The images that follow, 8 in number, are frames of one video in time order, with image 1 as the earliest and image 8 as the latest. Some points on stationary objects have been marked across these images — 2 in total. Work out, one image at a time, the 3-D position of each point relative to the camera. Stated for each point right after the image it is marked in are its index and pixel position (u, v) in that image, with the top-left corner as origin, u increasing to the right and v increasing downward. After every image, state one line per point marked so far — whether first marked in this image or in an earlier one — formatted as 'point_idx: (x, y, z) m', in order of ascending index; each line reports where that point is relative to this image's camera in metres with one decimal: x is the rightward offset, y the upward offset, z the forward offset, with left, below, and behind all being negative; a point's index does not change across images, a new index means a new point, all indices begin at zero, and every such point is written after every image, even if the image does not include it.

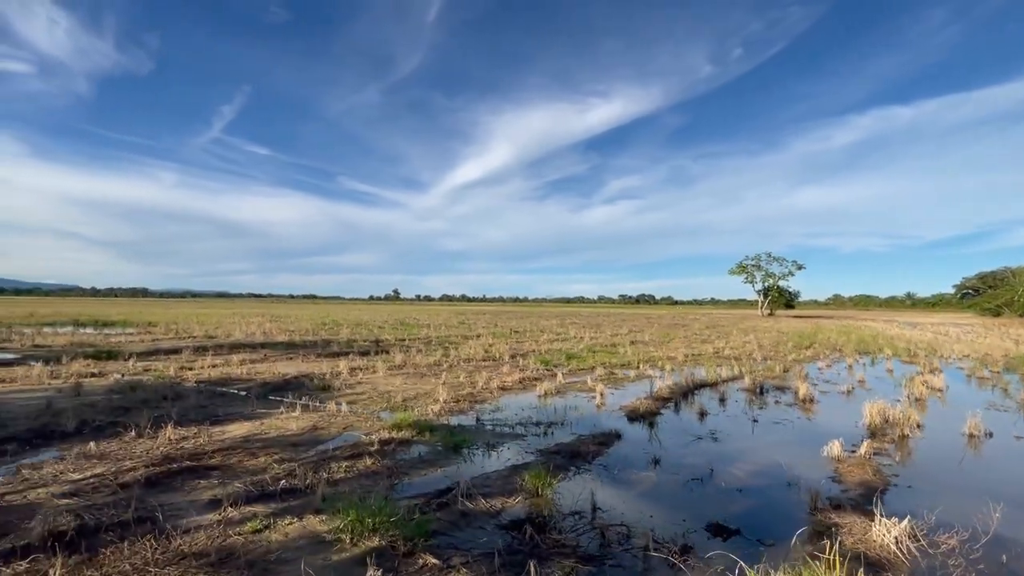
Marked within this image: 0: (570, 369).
0: (+2.3, -3.0, +18.0) m
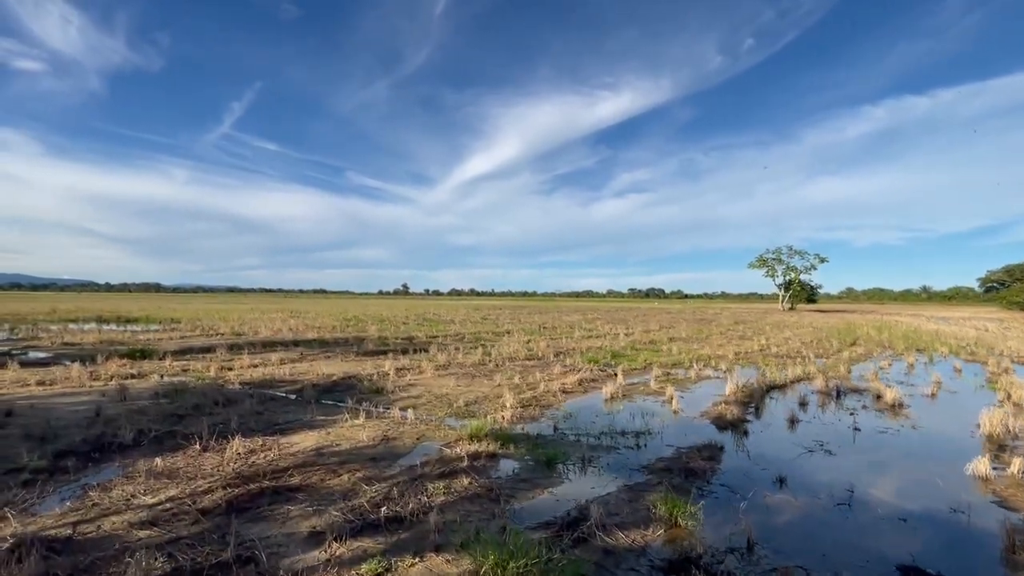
0: (+4.0, -2.9, +17.1) m
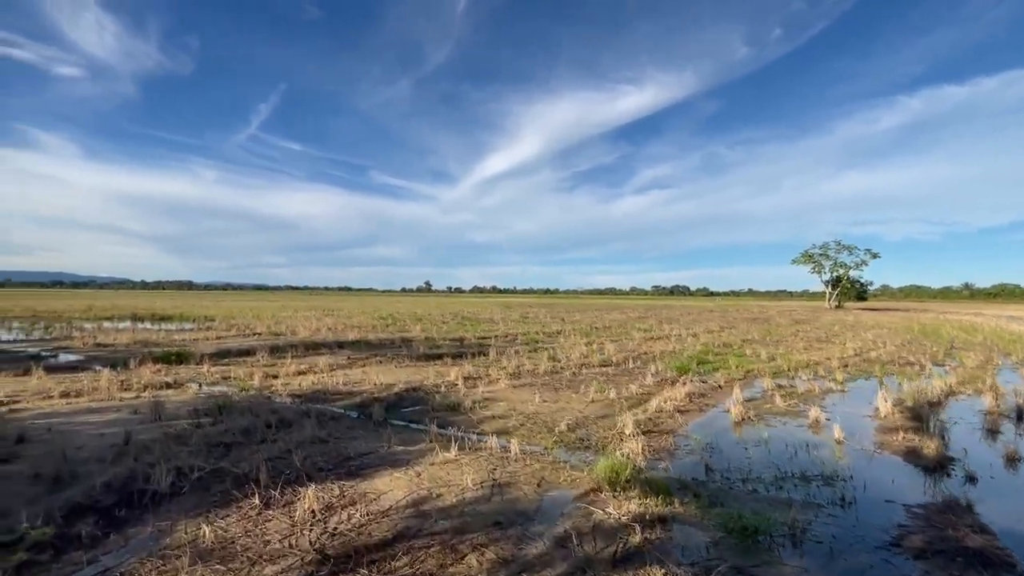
0: (+6.5, -2.8, +14.6) m
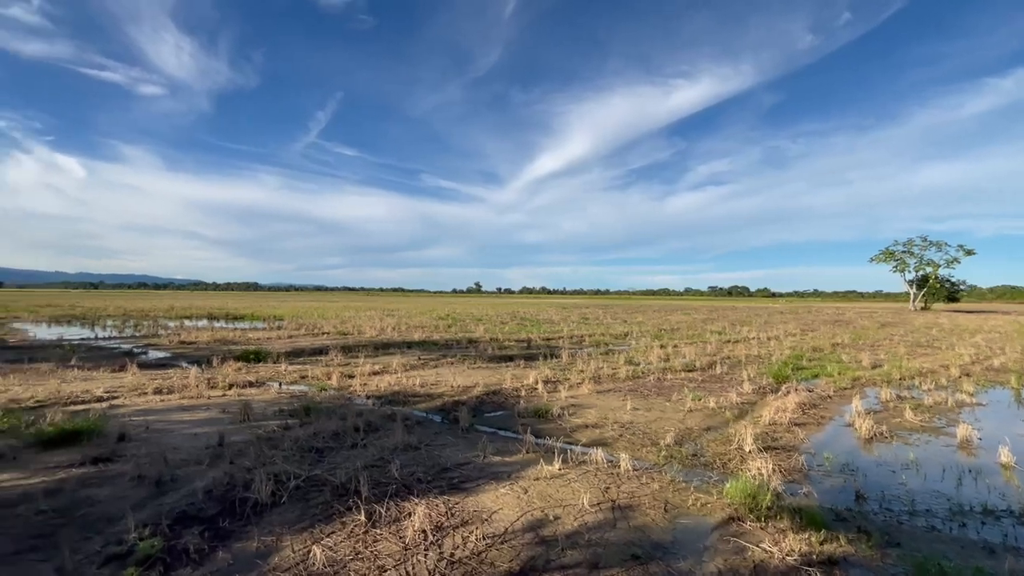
0: (+8.8, -2.7, +13.1) m
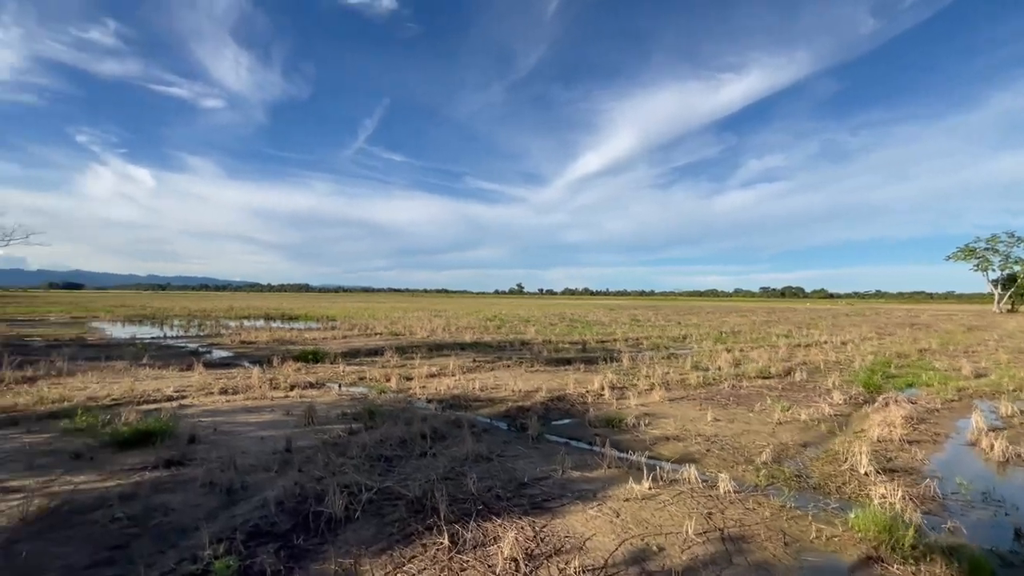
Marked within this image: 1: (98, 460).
0: (+10.4, -2.7, +11.6) m
1: (-6.0, -2.5, +7.1) m
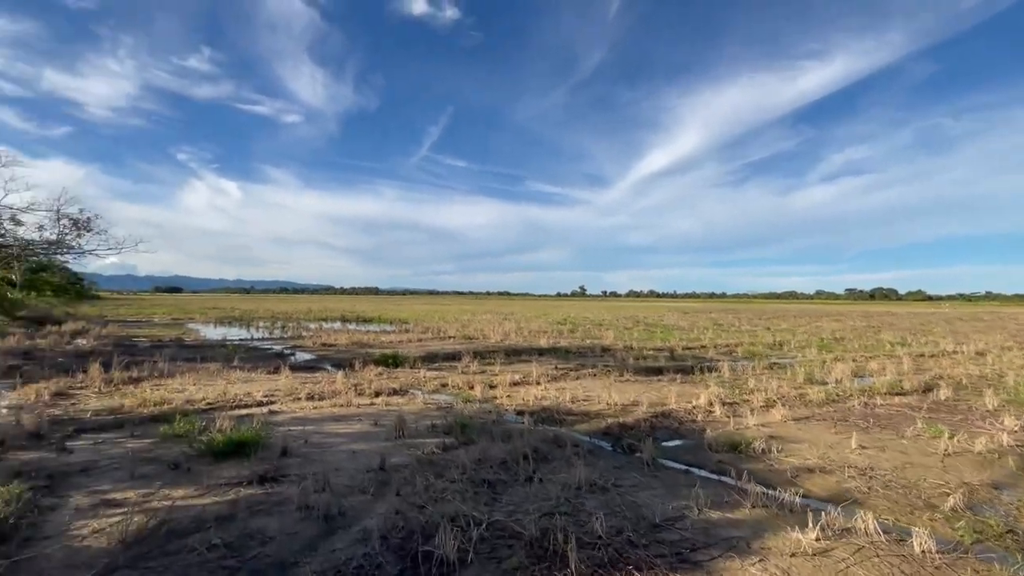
0: (+12.4, -2.8, +9.2) m
1: (-4.4, -2.6, +6.8) m
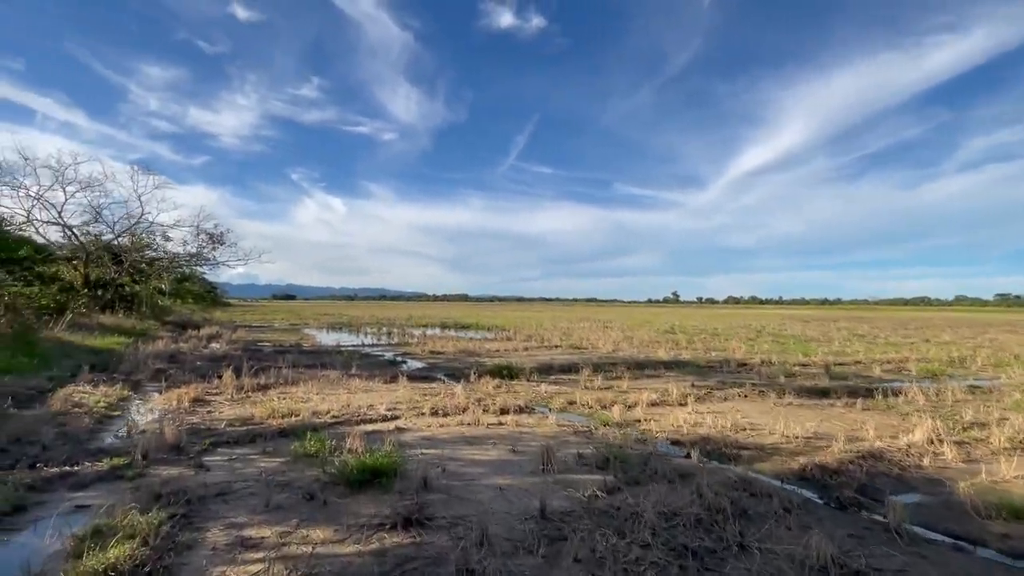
0: (+14.8, -2.8, +5.4) m
1: (-2.2, -2.7, +5.9) m
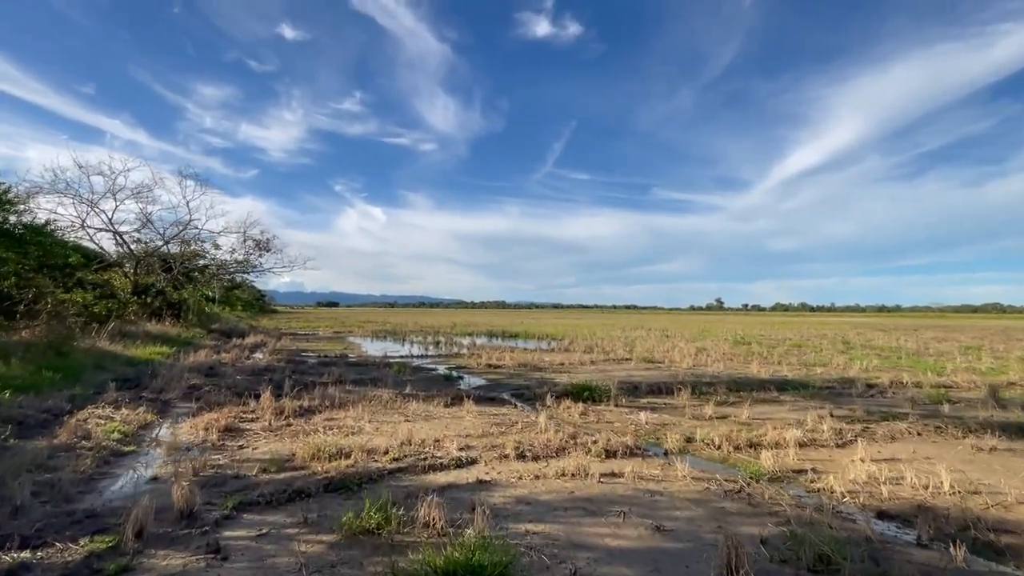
0: (+16.2, -2.7, +1.6) m
1: (-0.7, -2.7, +3.5) m
